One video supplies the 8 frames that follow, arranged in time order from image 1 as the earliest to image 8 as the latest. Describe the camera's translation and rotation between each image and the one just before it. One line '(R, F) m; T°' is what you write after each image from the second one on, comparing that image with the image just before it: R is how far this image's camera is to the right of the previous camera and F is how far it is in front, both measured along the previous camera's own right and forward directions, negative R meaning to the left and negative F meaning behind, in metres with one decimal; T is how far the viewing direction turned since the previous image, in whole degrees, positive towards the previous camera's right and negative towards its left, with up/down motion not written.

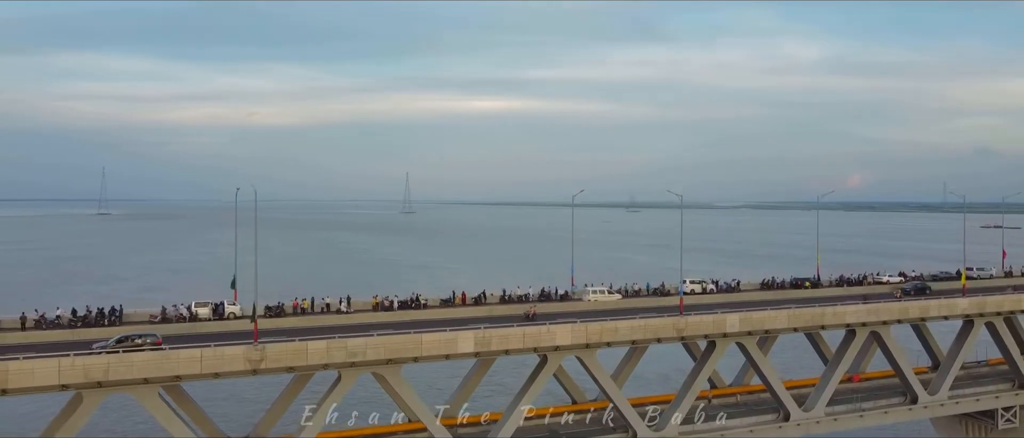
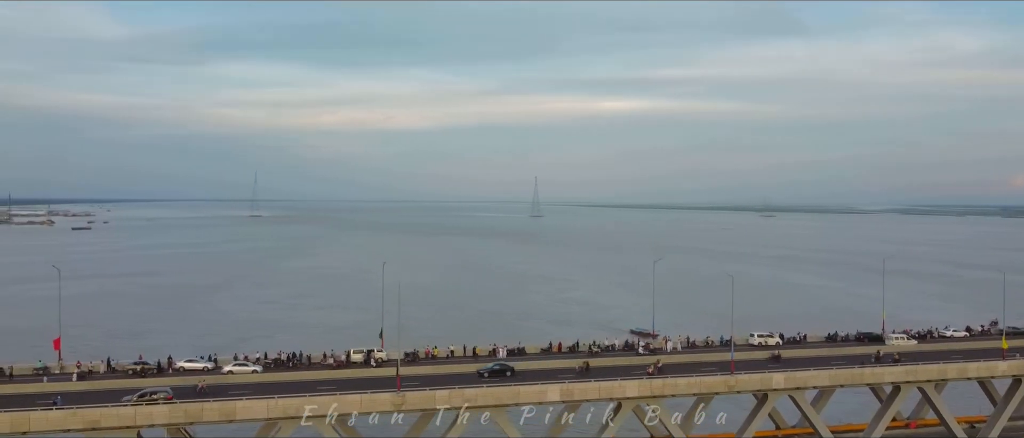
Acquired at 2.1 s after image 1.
(+0.4, -1.7) m; -9°
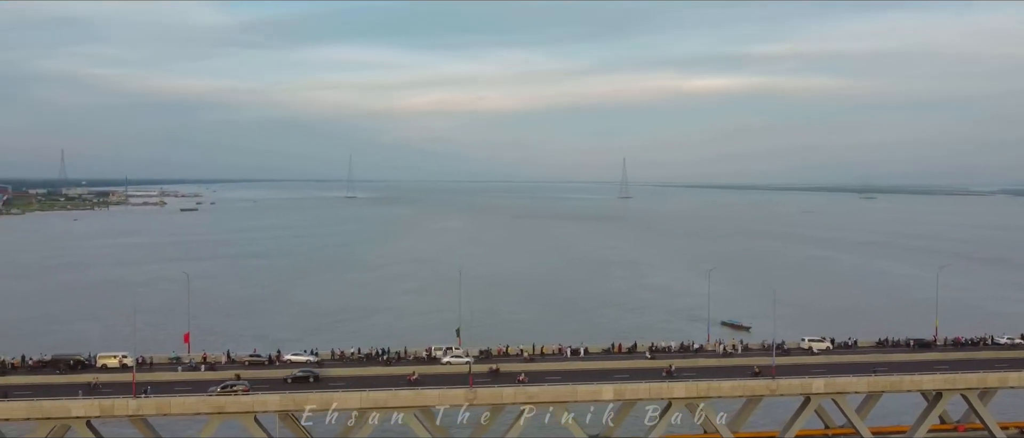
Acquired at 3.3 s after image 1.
(+0.3, -0.9) m; -6°
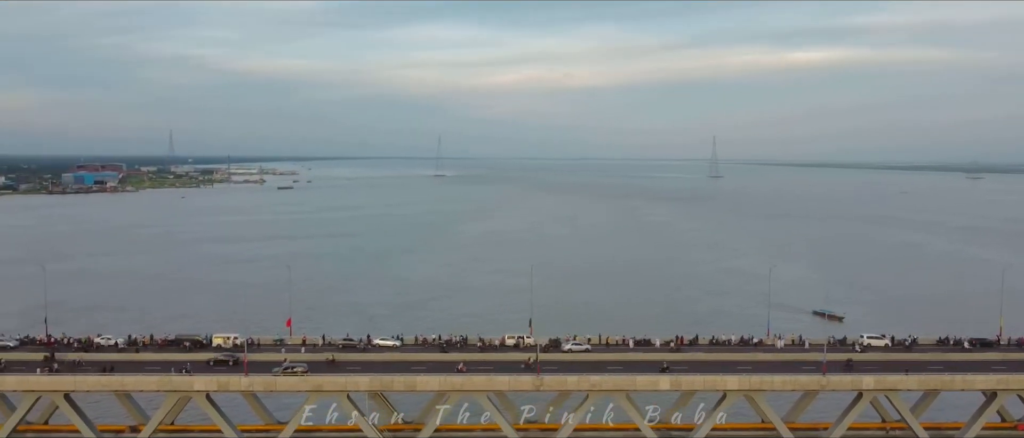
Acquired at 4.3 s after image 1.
(+0.2, -0.8) m; -6°
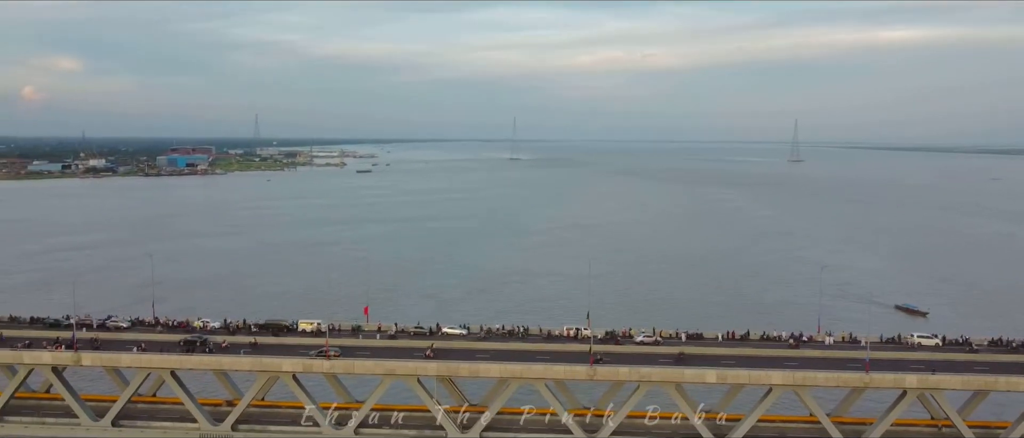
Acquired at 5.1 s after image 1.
(+0.2, -0.7) m; -5°
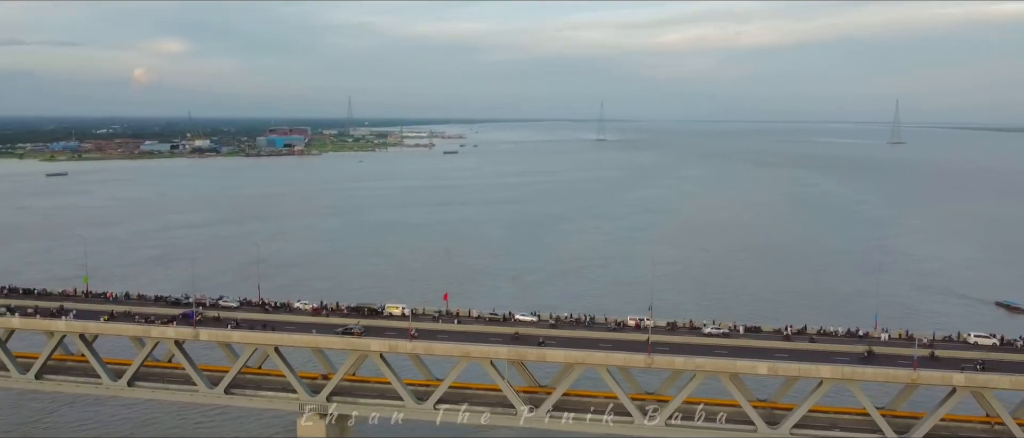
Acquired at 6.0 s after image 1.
(+0.3, -0.9) m; -6°
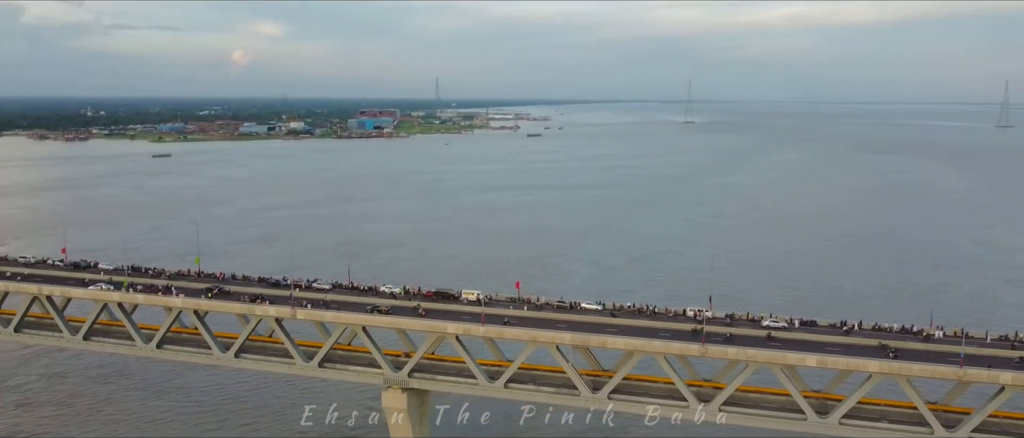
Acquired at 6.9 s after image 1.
(+0.3, -0.9) m; -6°
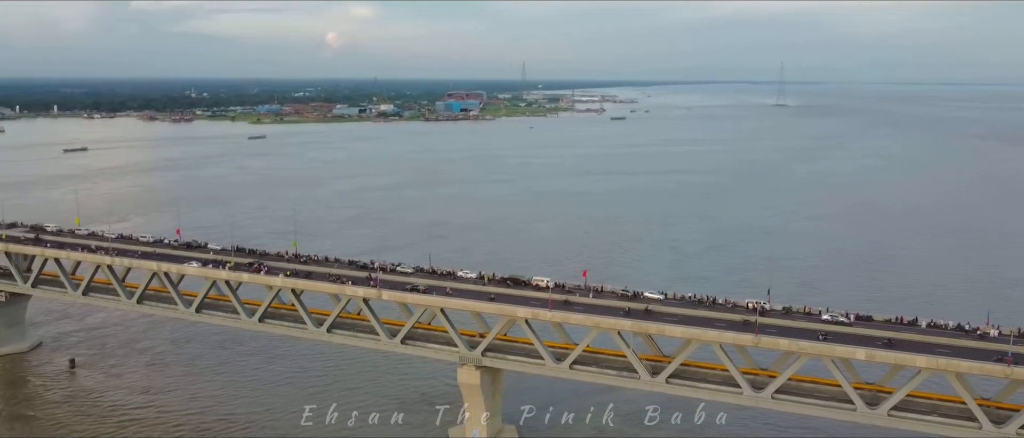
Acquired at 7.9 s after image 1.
(+0.3, -0.9) m; -6°
